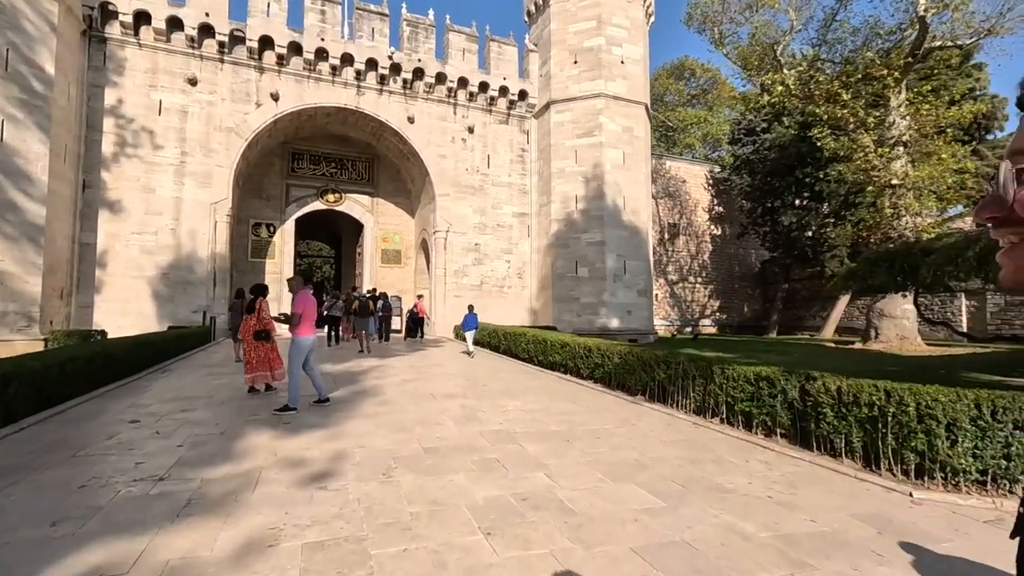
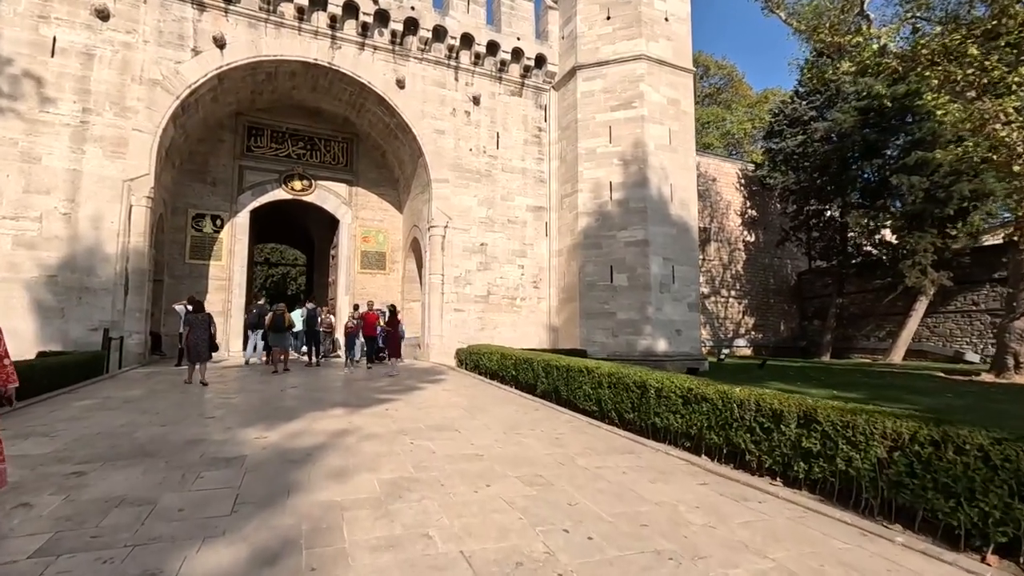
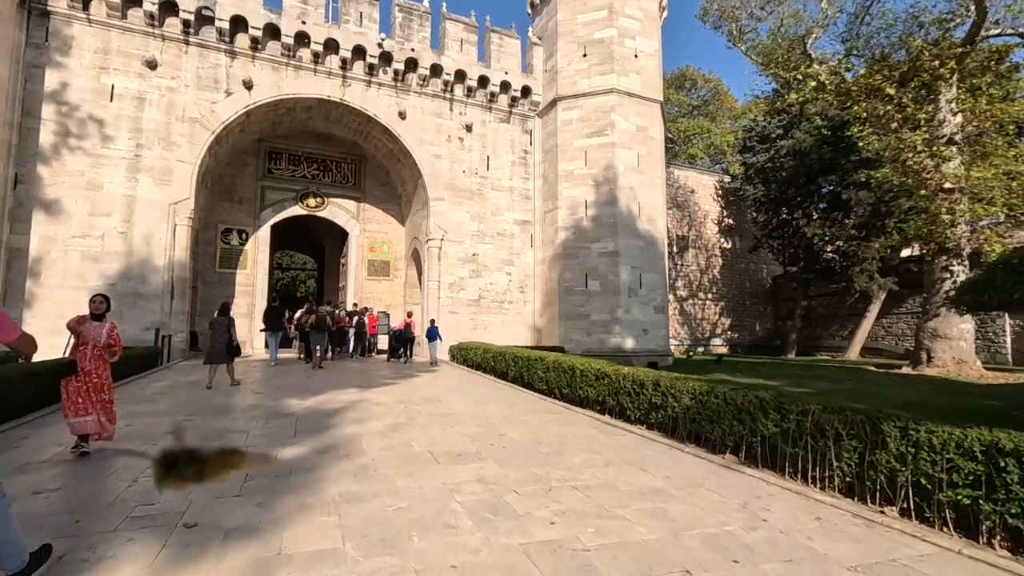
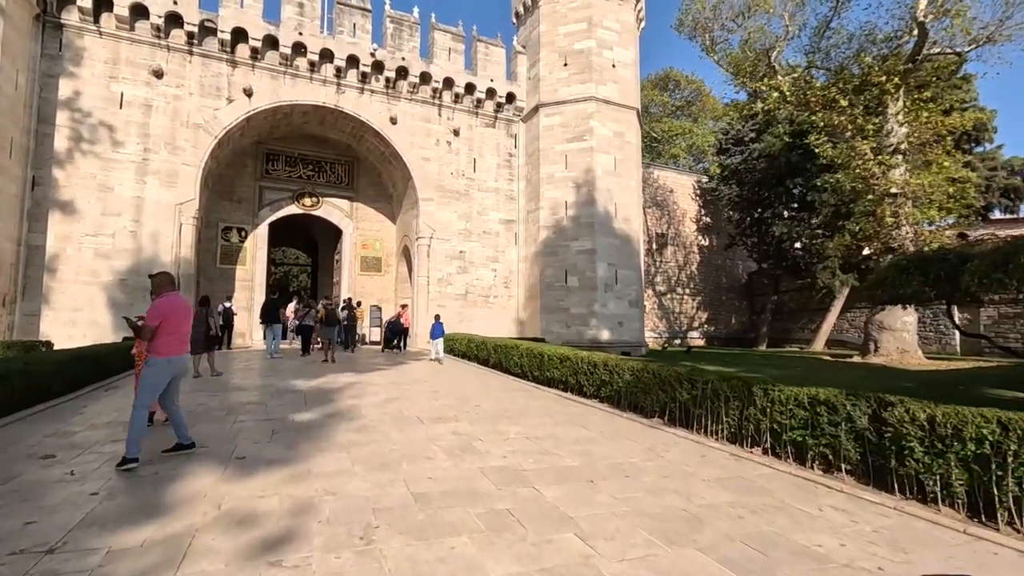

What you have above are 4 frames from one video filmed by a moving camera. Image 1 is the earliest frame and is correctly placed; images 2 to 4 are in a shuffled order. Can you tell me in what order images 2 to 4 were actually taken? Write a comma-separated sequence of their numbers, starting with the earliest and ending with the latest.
4, 3, 2
